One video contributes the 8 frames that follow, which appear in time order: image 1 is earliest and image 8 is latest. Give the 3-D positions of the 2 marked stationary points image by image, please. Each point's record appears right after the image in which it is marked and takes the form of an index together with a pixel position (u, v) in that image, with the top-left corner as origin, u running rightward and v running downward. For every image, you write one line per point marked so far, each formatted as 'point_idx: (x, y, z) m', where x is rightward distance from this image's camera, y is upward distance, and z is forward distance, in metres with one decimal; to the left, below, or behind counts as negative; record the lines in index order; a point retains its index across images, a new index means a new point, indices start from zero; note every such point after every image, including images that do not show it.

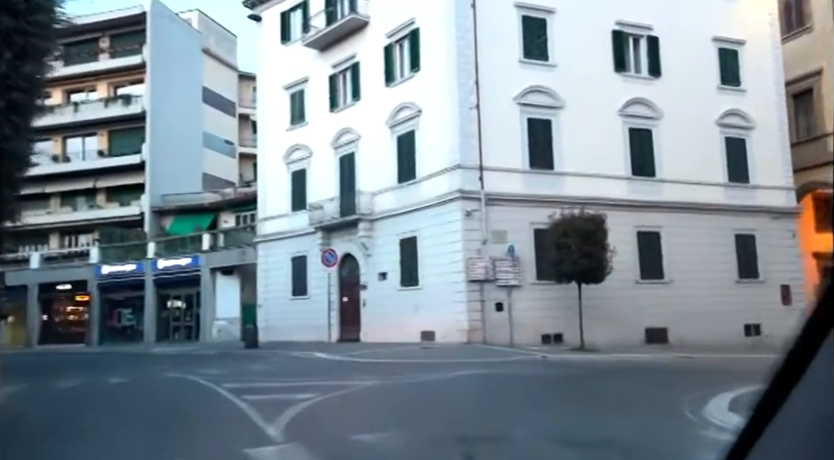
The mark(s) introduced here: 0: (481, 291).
0: (+1.8, -1.7, +19.8) m
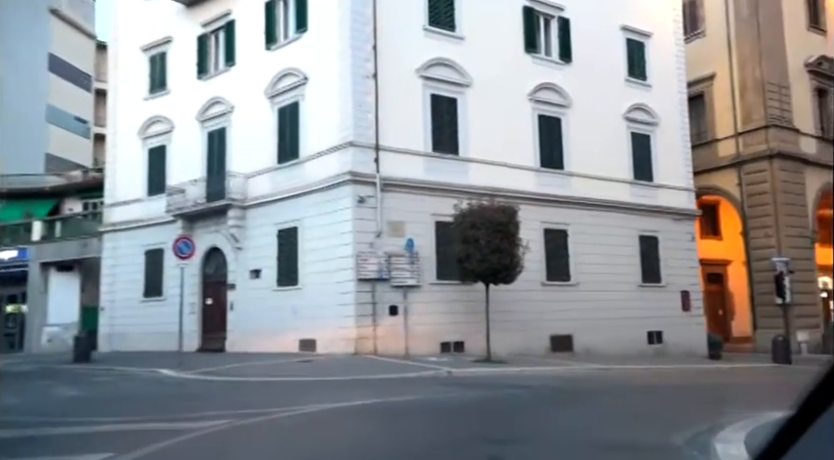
0: (-1.1, -1.5, +17.2) m
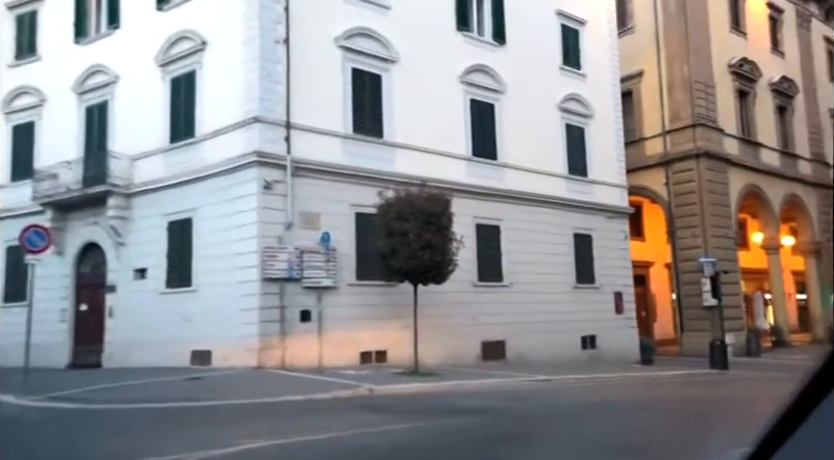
0: (-2.9, -1.4, +14.9) m
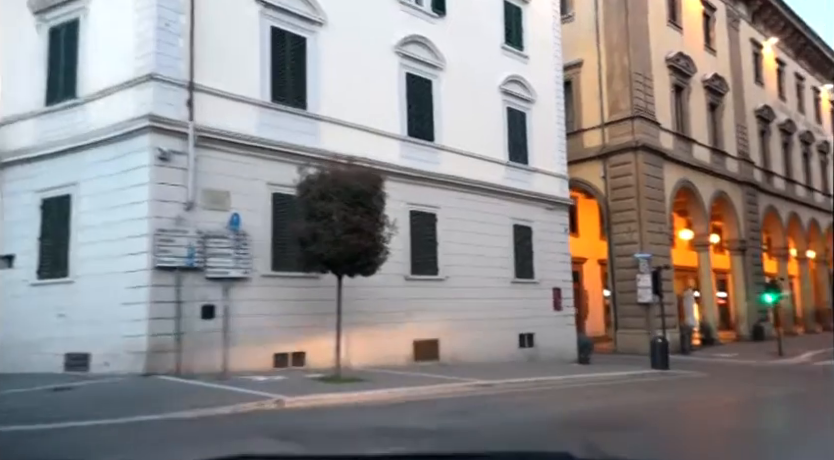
0: (-4.2, -1.1, +12.9) m
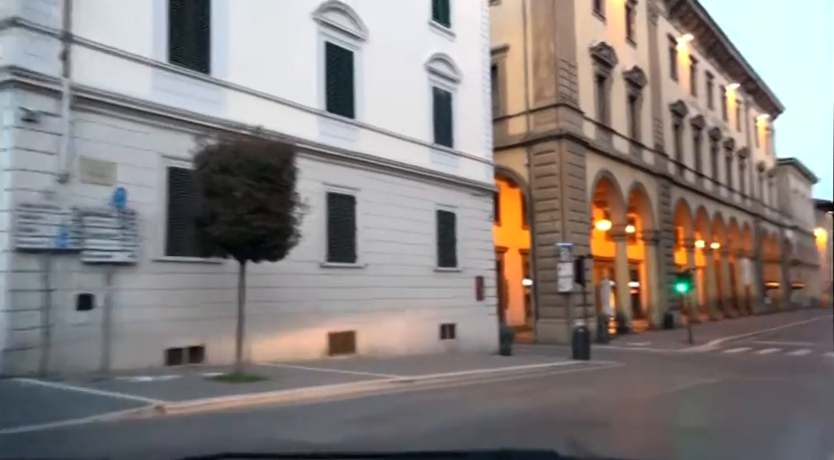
0: (-5.6, -0.7, +11.3) m
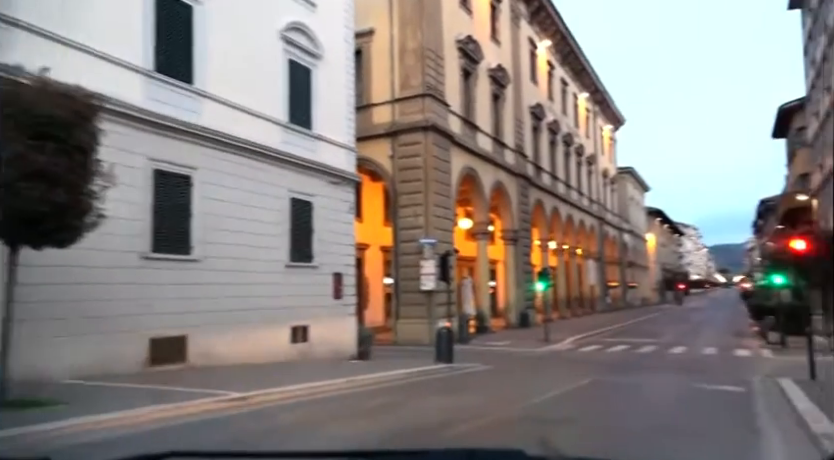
0: (-7.6, -0.4, +8.1) m
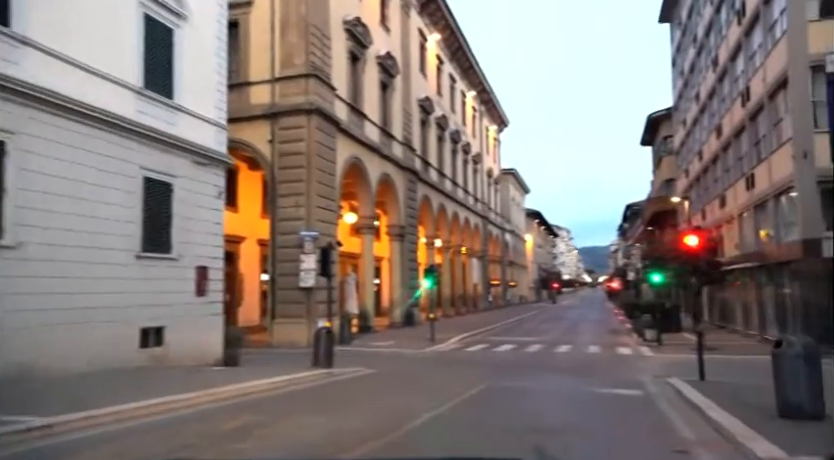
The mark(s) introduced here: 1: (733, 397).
0: (-8.7, 0.0, +5.0) m
1: (+6.5, -3.5, +14.5) m
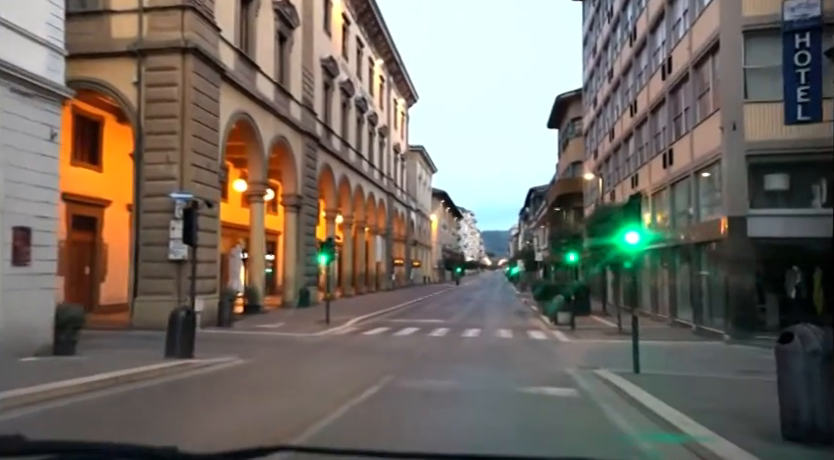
0: (-9.2, +0.7, +0.5) m
1: (+4.5, -2.9, +12.1) m
